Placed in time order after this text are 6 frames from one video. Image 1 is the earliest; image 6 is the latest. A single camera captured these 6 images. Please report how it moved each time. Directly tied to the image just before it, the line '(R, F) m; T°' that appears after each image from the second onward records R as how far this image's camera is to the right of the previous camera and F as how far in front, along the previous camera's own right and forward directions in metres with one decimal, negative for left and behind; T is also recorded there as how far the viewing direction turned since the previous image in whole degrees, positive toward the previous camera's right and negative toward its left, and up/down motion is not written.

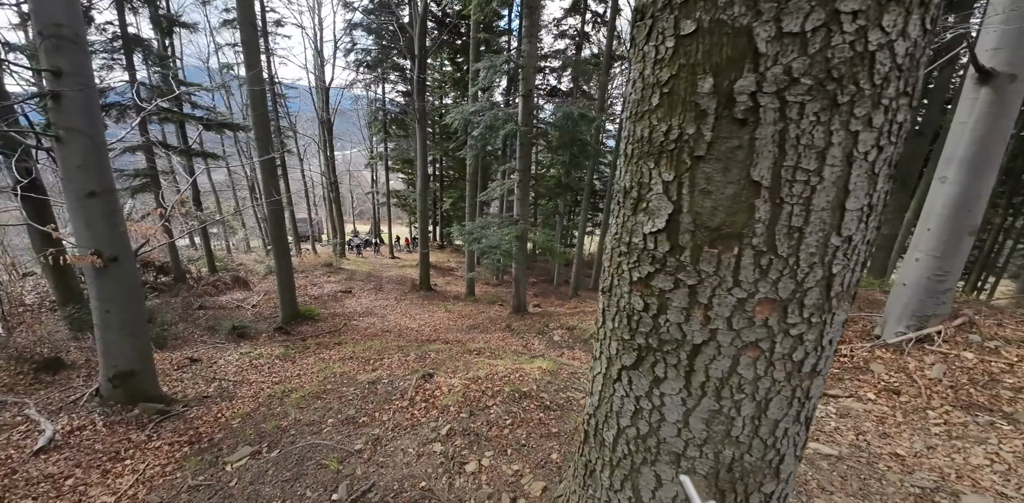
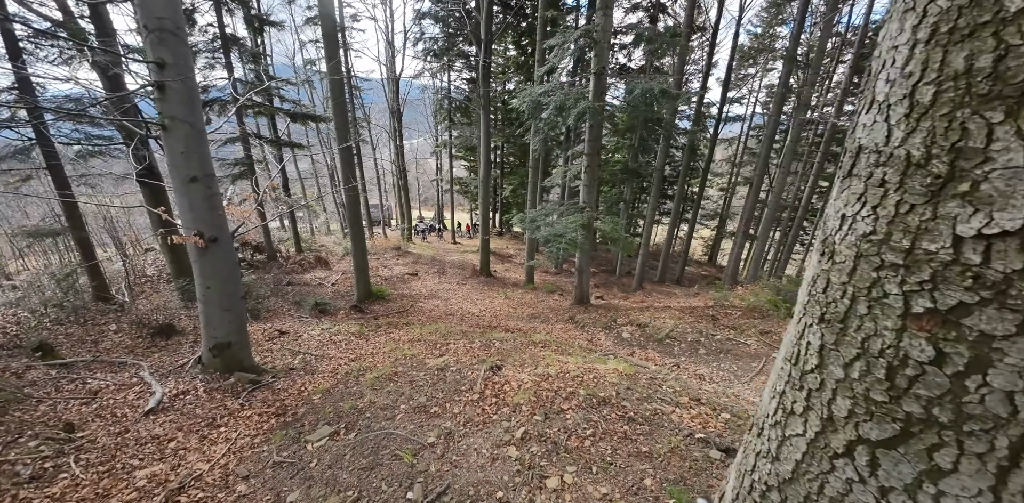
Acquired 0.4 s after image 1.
(-0.2, +0.3) m; -9°
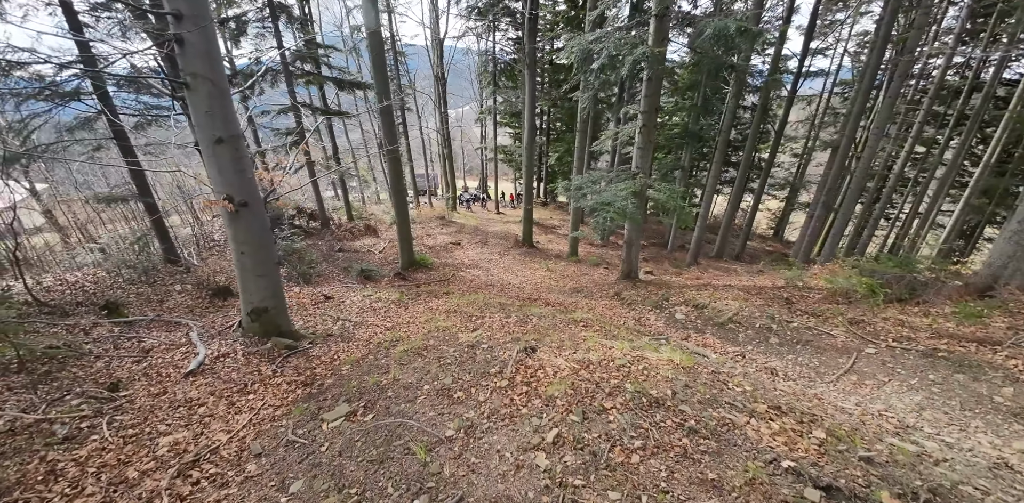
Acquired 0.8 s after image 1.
(+0.1, +0.5) m; -7°
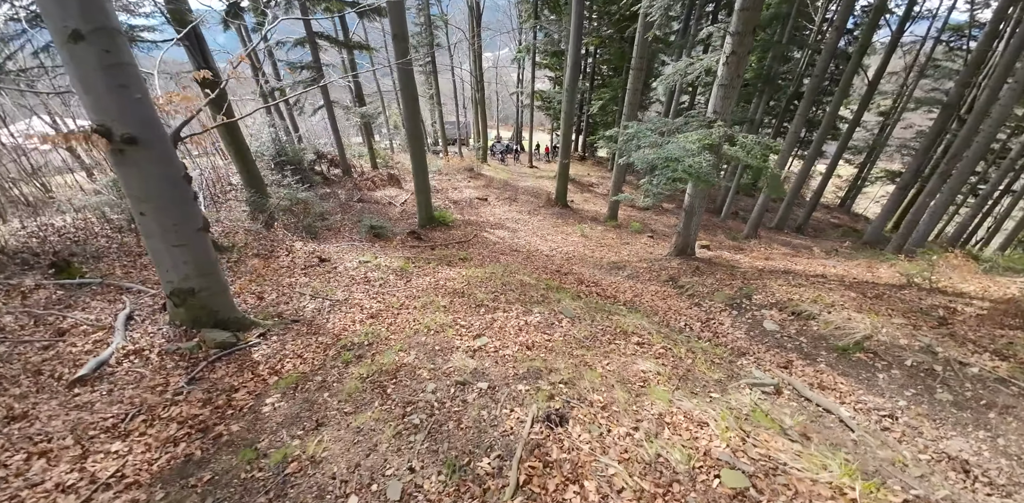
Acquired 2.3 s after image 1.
(0.0, +1.7) m; -5°
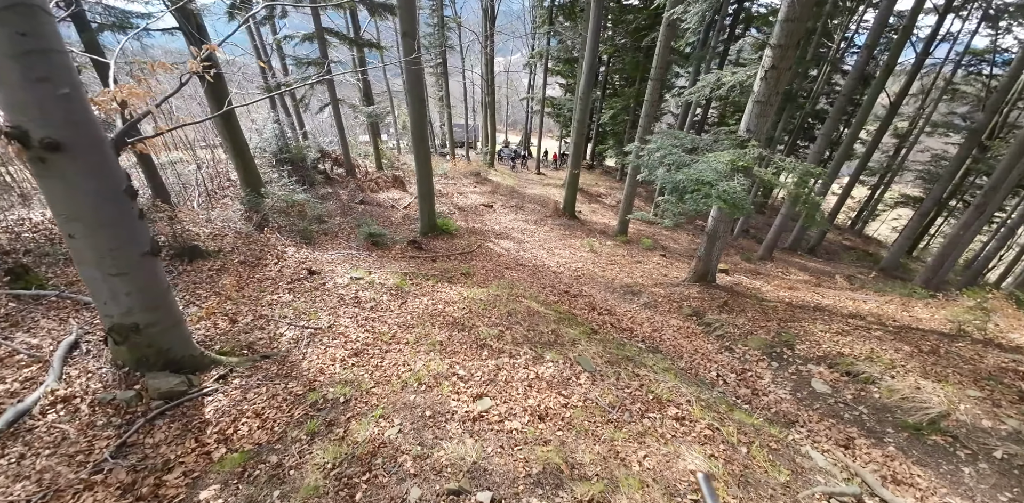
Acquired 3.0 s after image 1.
(-0.1, +0.6) m; 0°
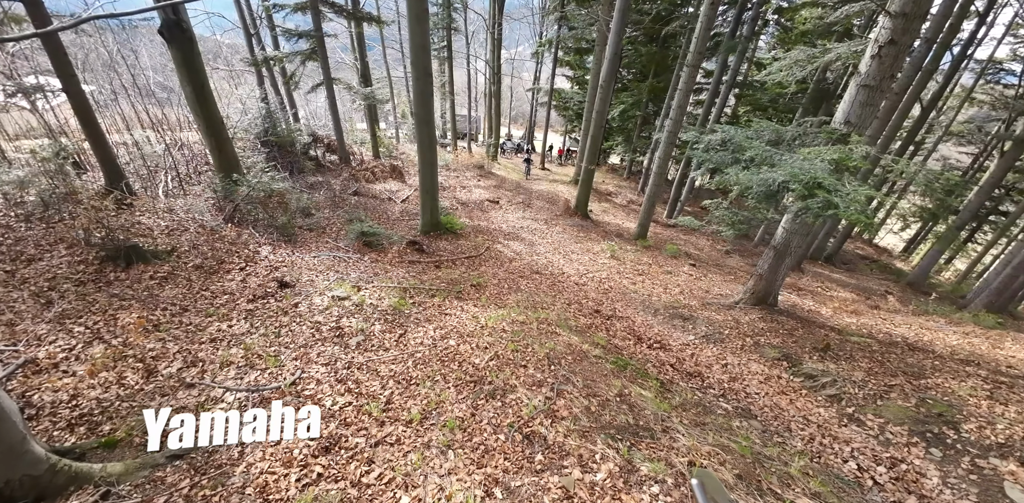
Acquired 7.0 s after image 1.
(-0.5, +1.5) m; +1°
